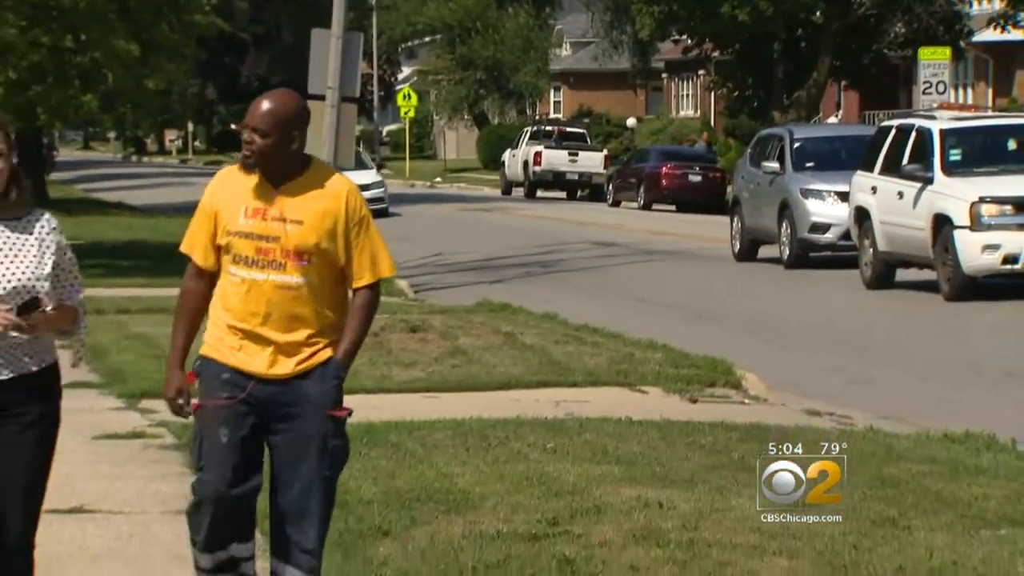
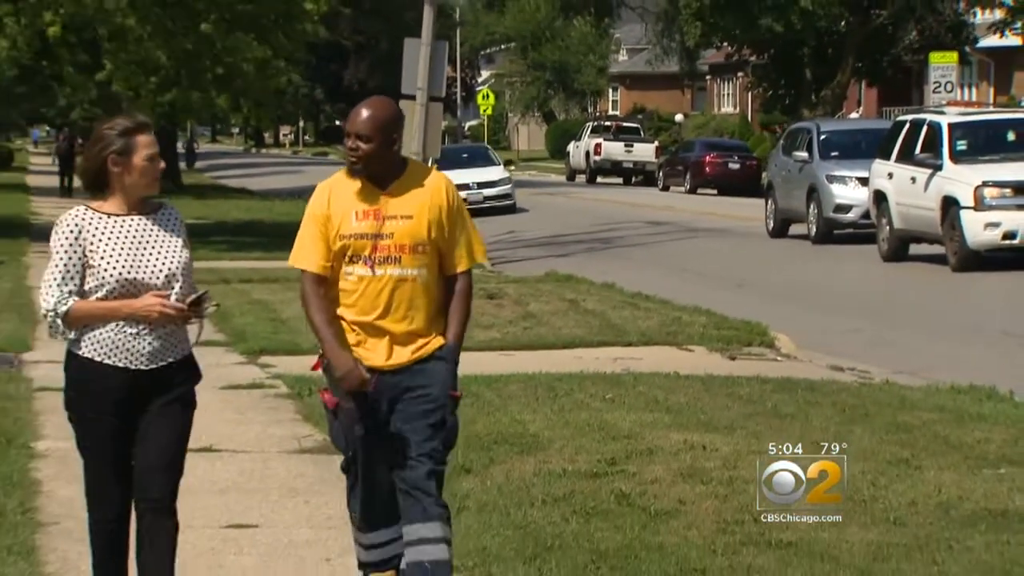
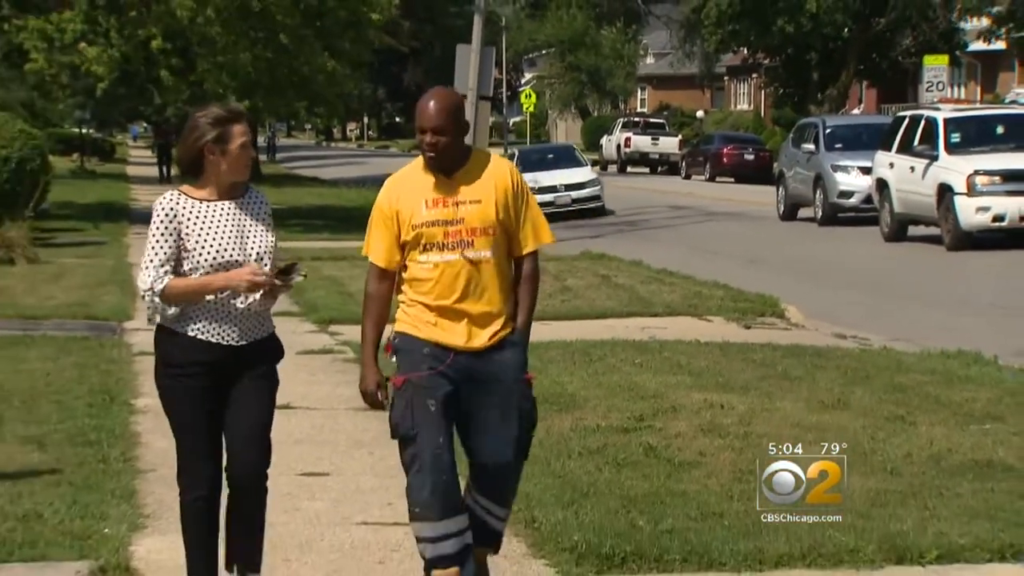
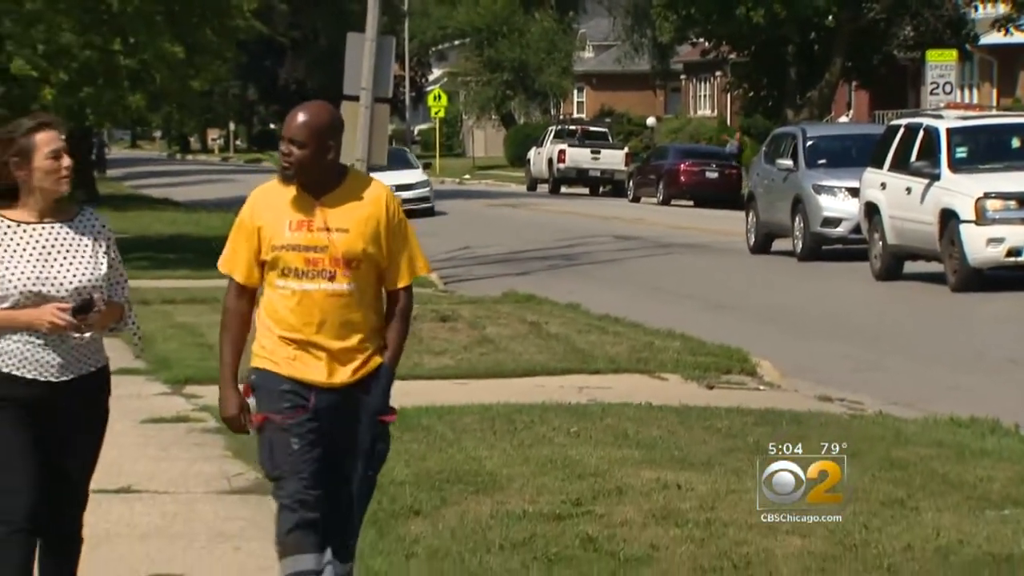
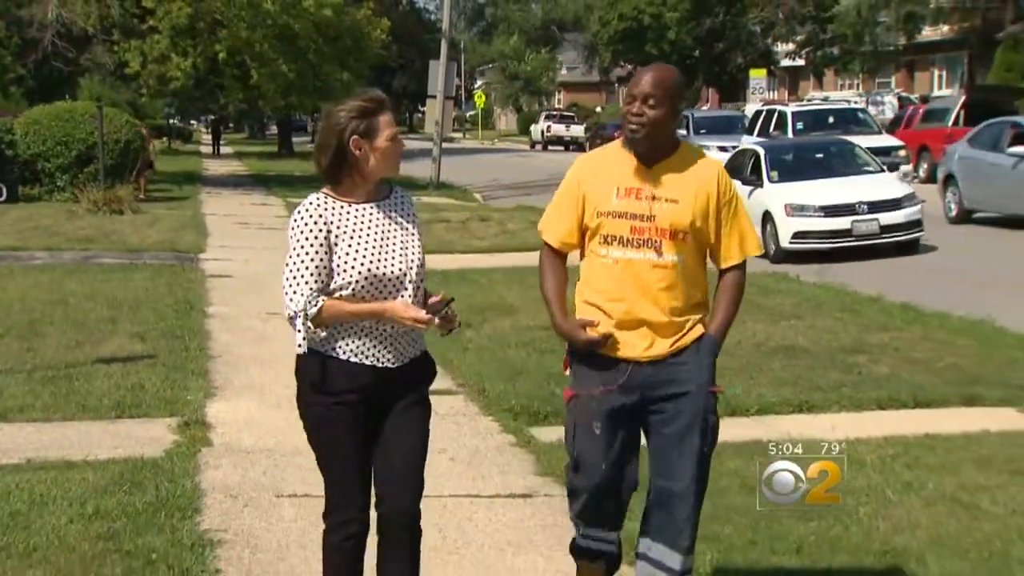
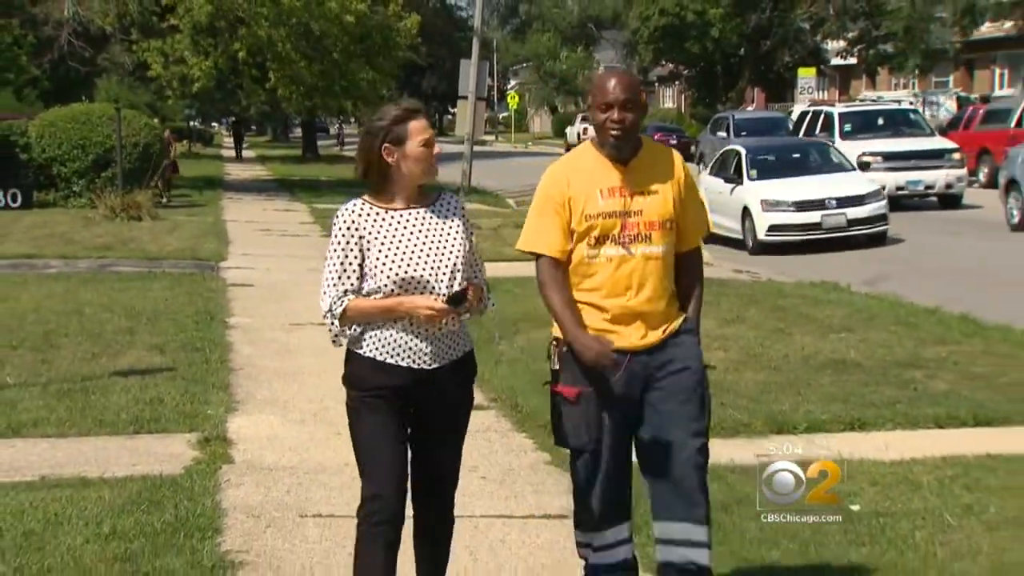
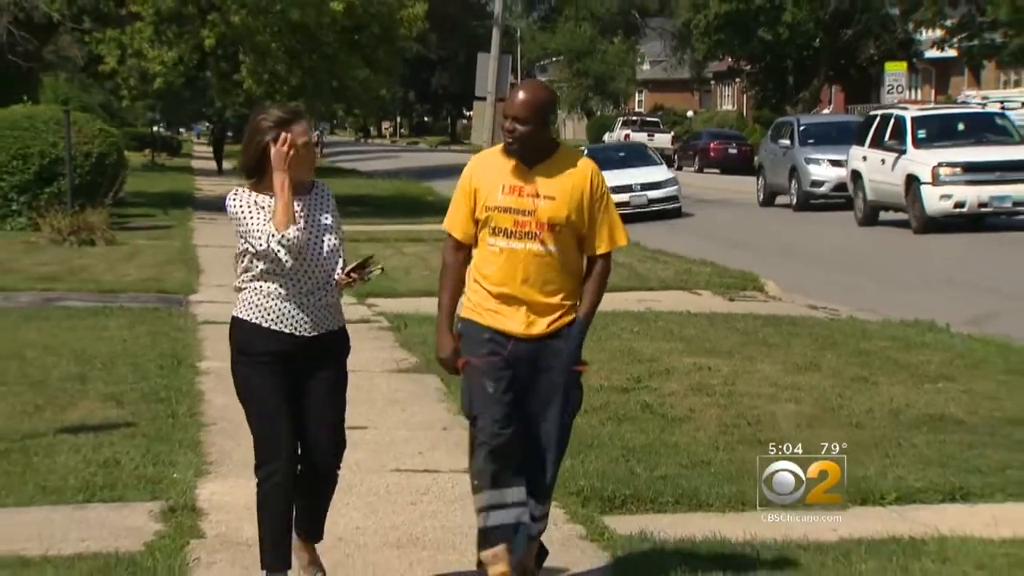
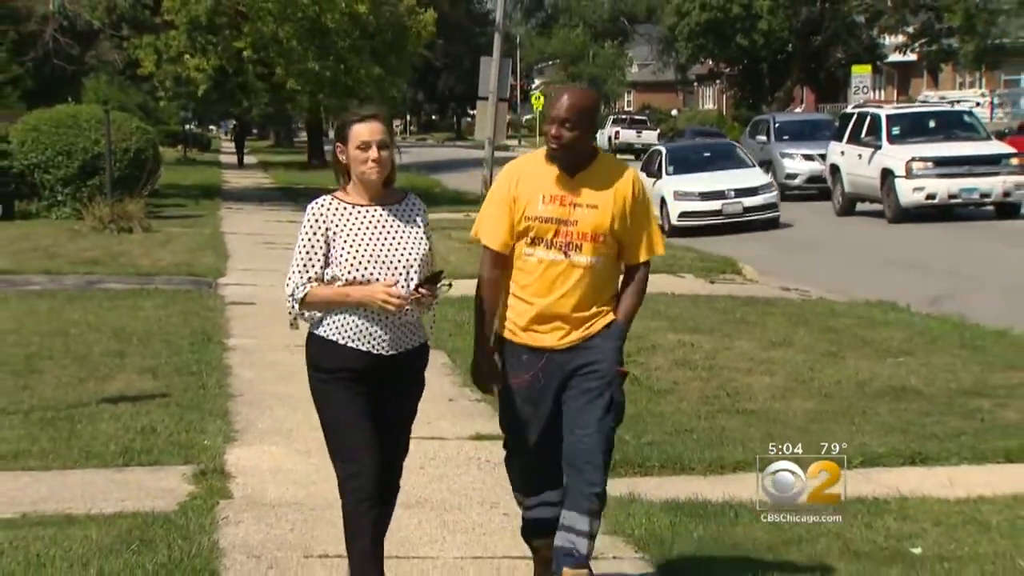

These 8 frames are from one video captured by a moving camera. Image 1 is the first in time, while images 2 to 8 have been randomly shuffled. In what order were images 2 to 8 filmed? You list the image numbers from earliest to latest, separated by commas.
4, 2, 3, 7, 8, 6, 5
